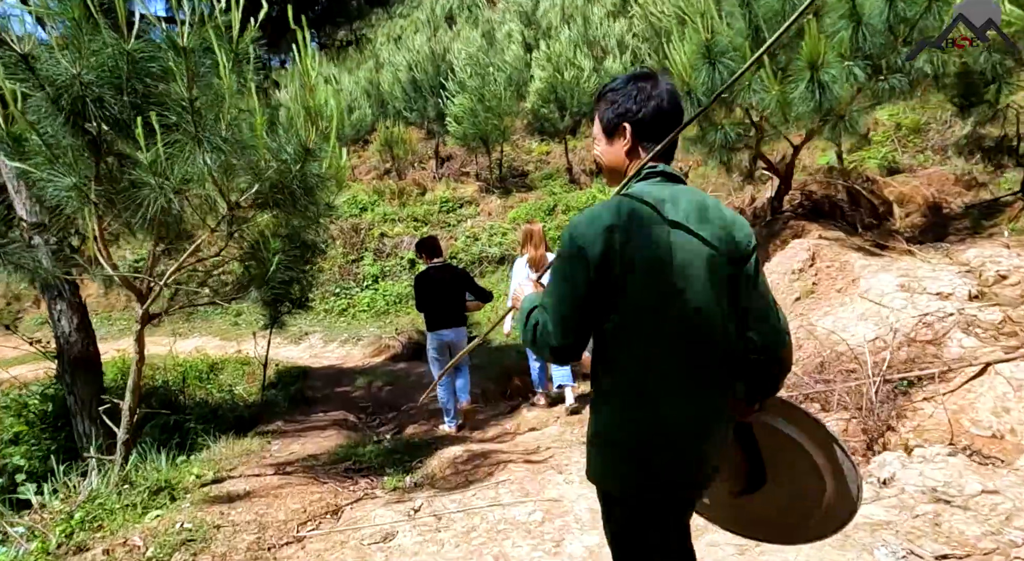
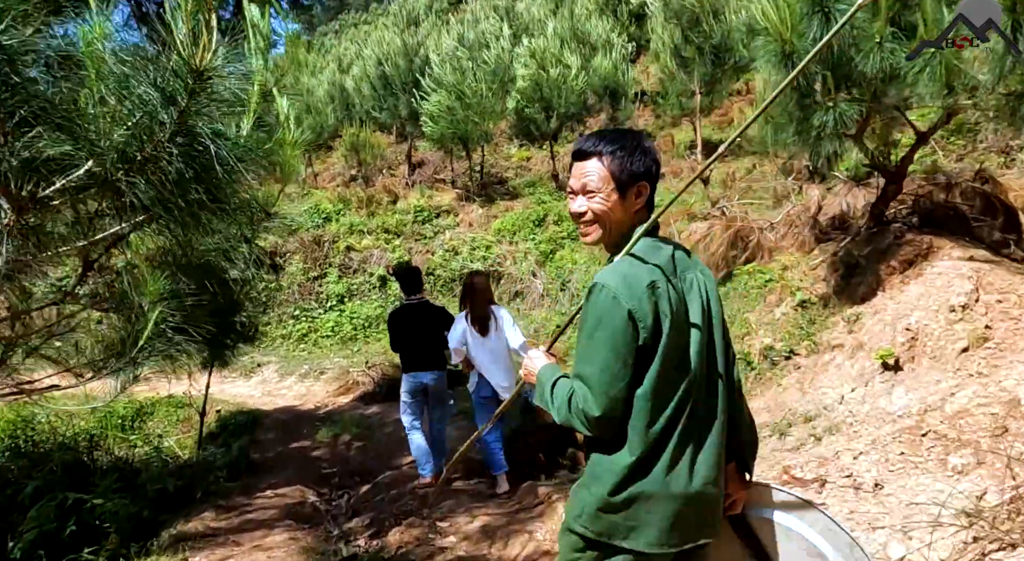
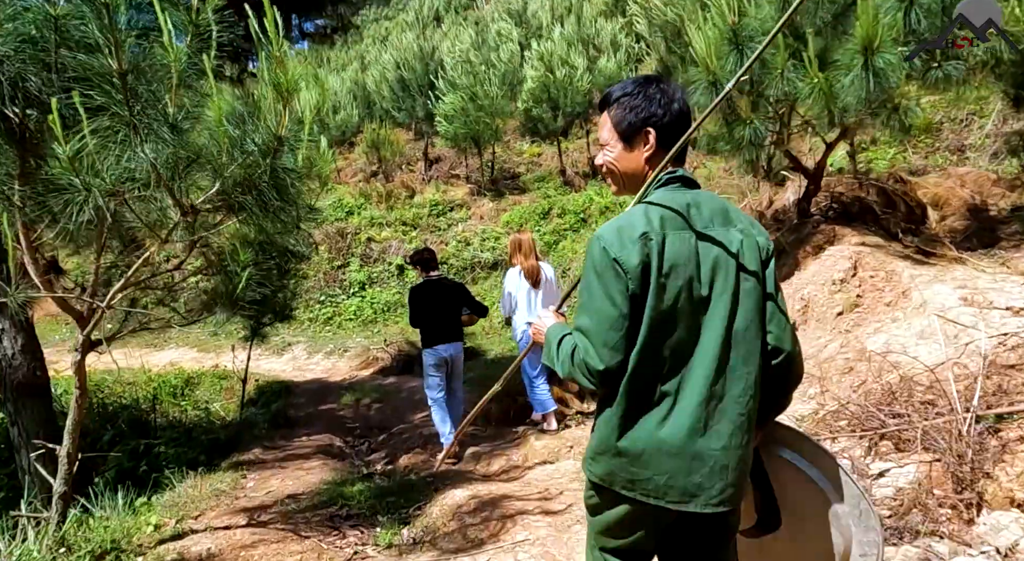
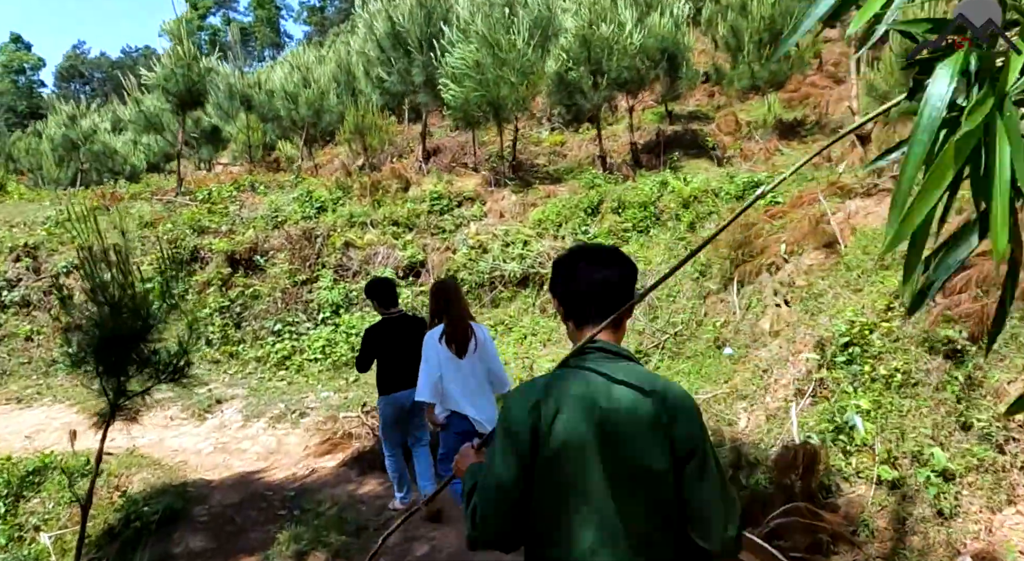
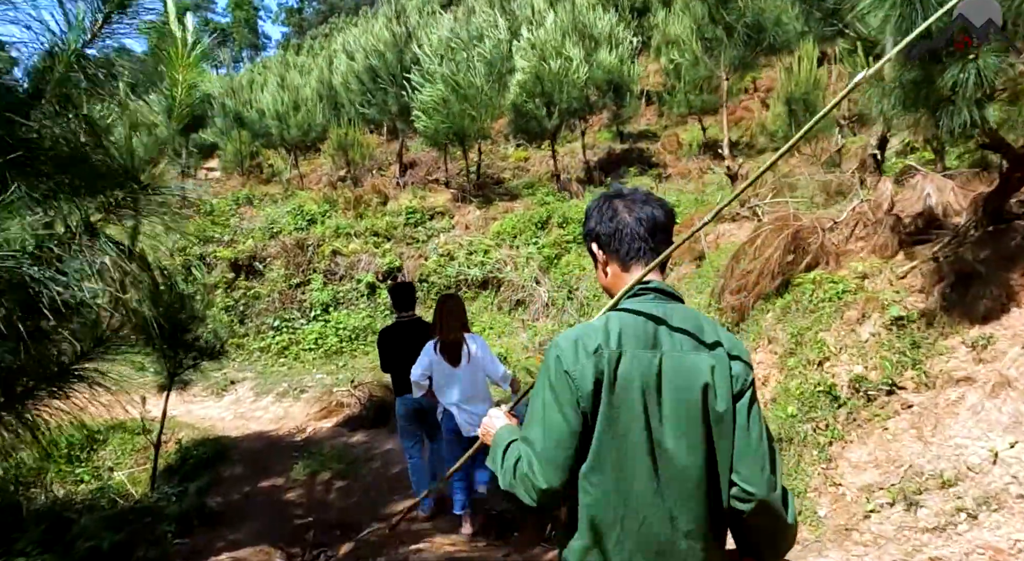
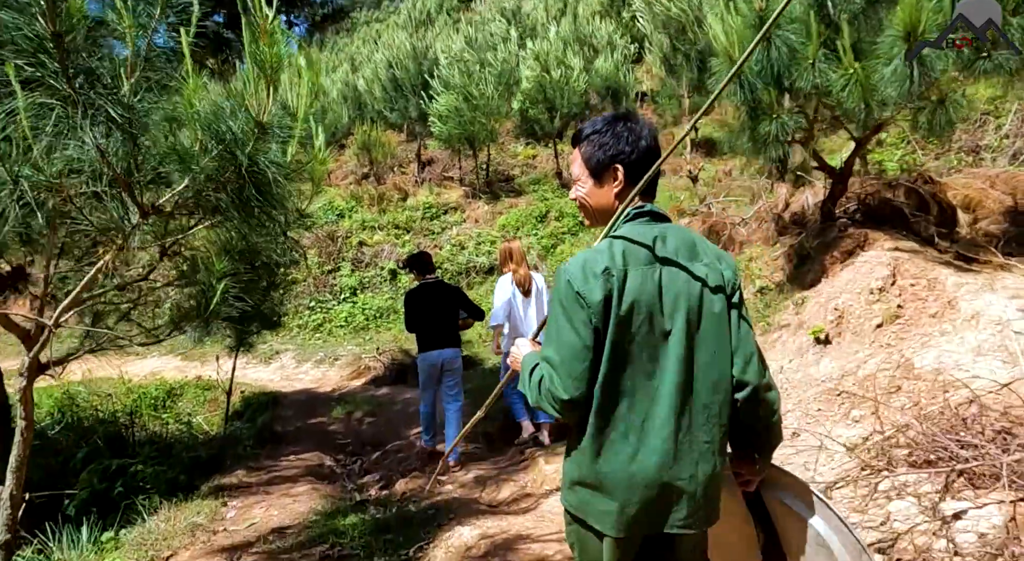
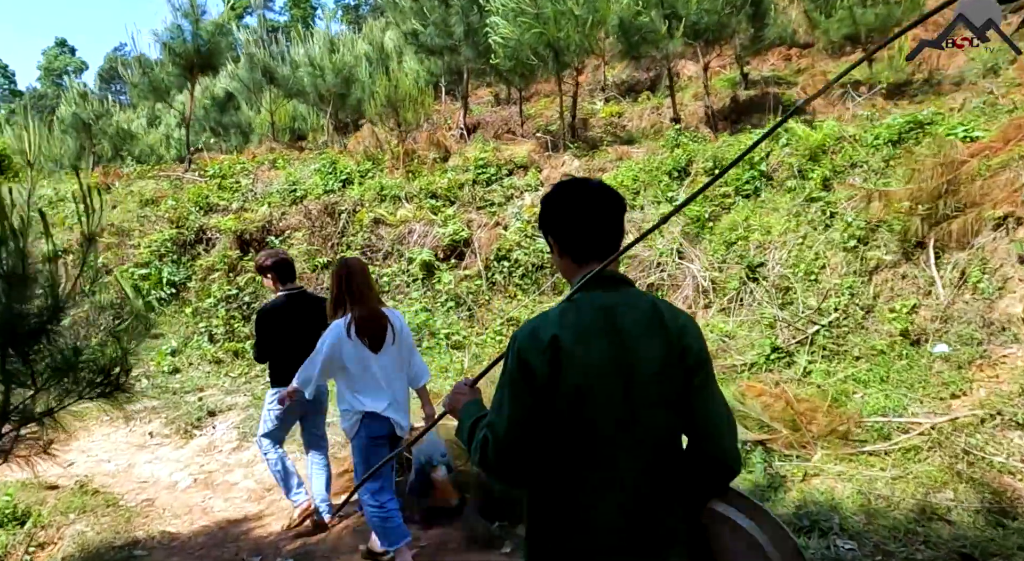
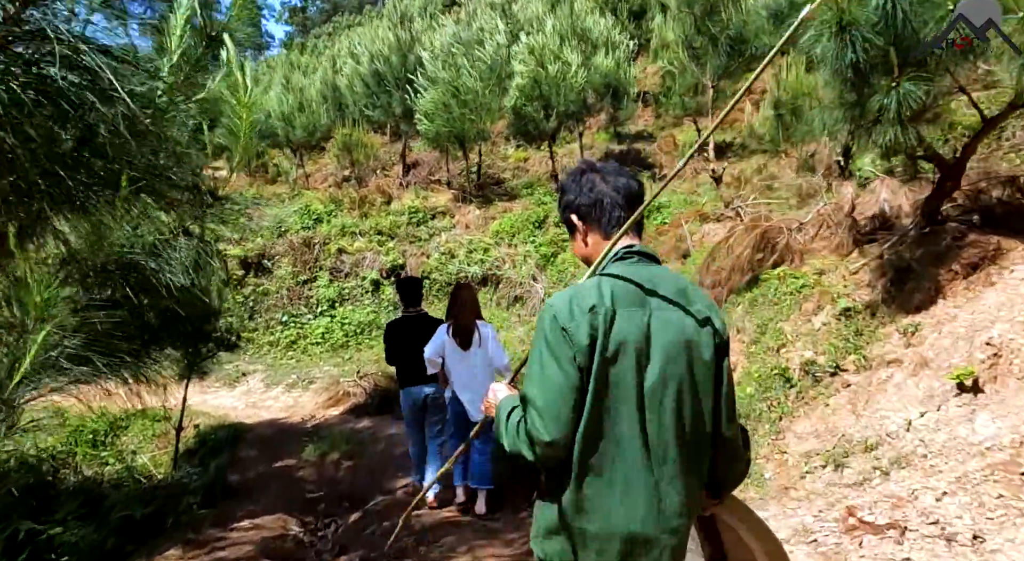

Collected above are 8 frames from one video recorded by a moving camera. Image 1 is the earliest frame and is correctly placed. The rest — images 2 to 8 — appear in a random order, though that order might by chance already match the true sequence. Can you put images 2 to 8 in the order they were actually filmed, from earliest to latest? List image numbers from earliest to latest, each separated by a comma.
3, 6, 2, 8, 5, 4, 7
